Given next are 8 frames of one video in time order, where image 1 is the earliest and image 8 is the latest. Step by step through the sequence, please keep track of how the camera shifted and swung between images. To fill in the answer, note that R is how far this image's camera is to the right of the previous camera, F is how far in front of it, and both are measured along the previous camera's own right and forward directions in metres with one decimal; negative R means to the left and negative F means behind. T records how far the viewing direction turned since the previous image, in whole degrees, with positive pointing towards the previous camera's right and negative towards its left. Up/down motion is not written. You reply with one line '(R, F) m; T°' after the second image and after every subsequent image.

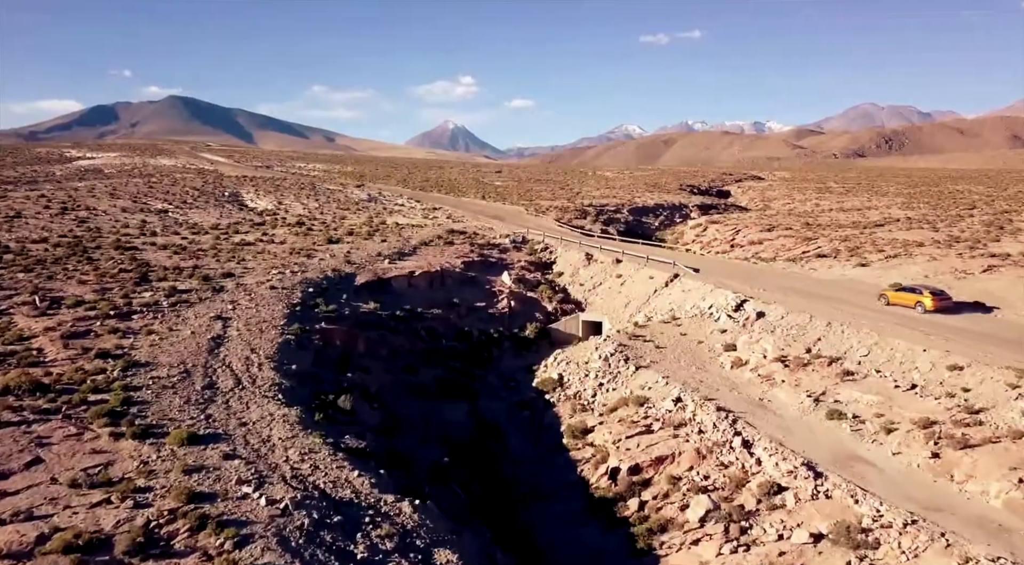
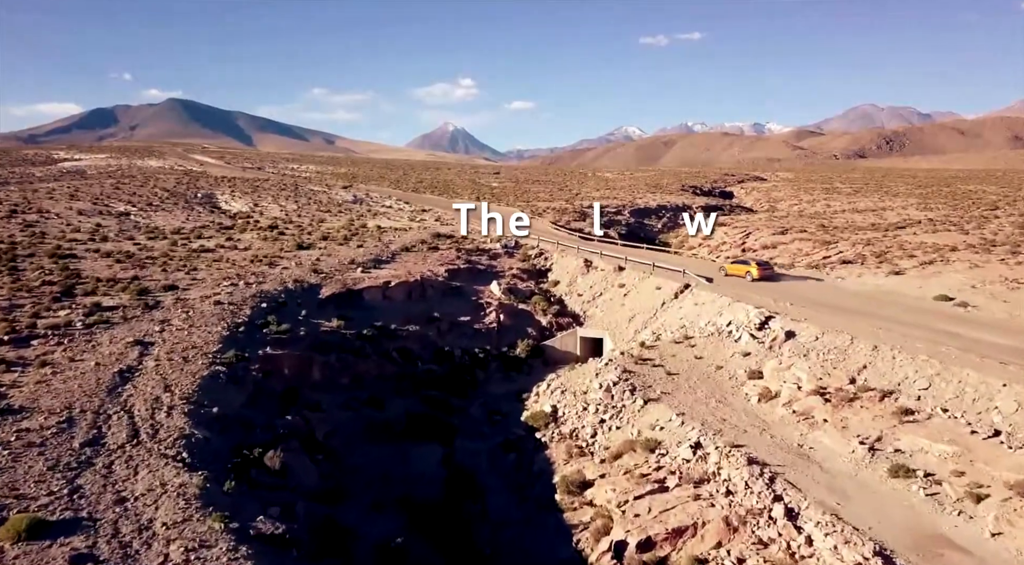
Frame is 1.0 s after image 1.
(+0.5, +4.8) m; 0°
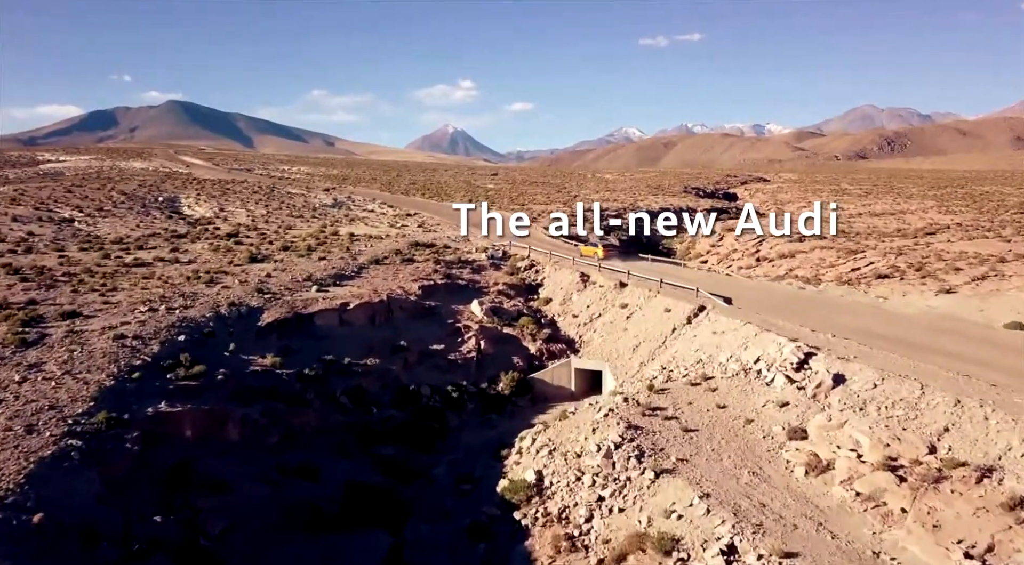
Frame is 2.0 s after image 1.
(+0.7, +5.8) m; 0°
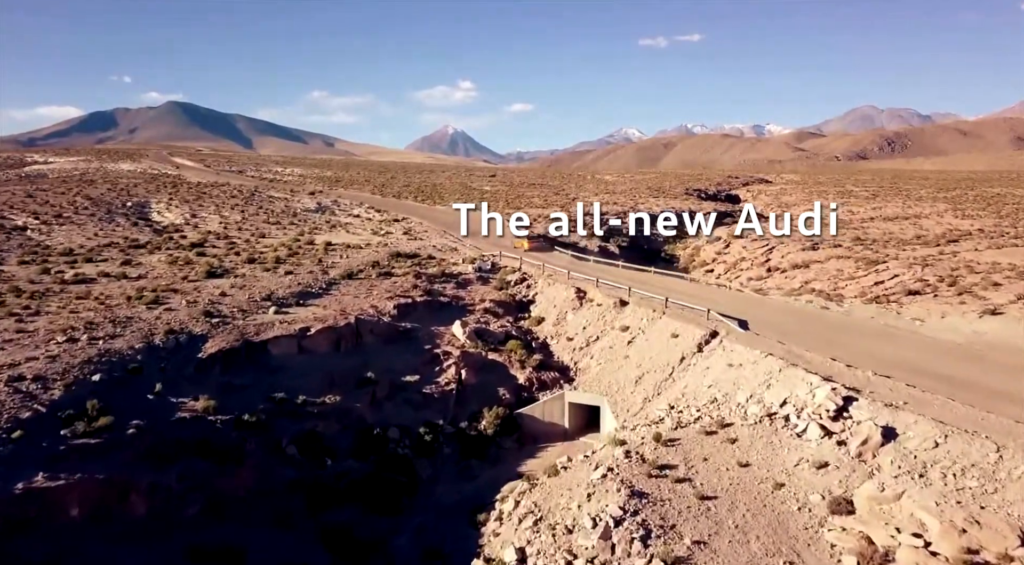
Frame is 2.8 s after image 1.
(+0.5, +3.9) m; 0°
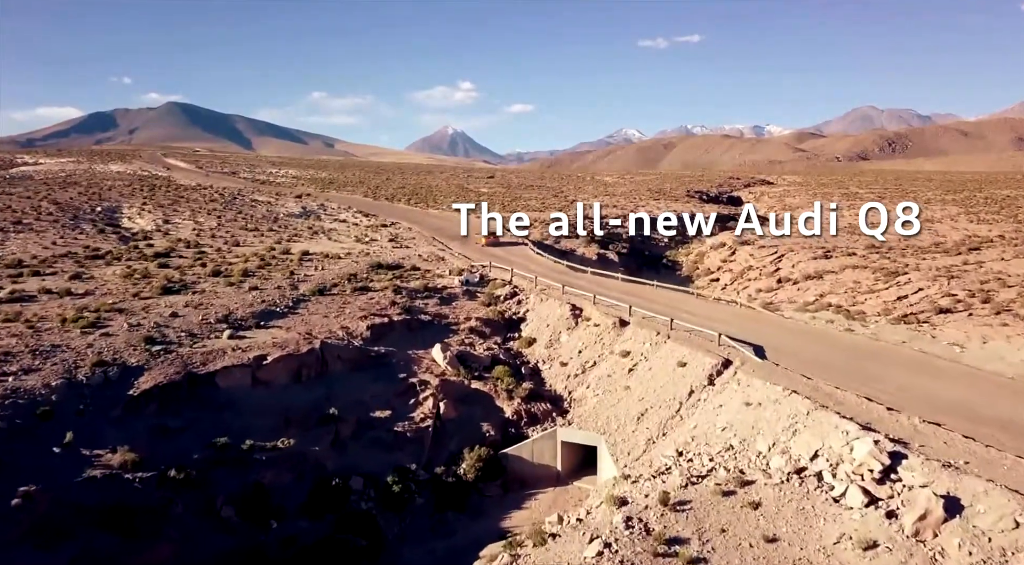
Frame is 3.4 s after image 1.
(+0.5, +3.3) m; 0°
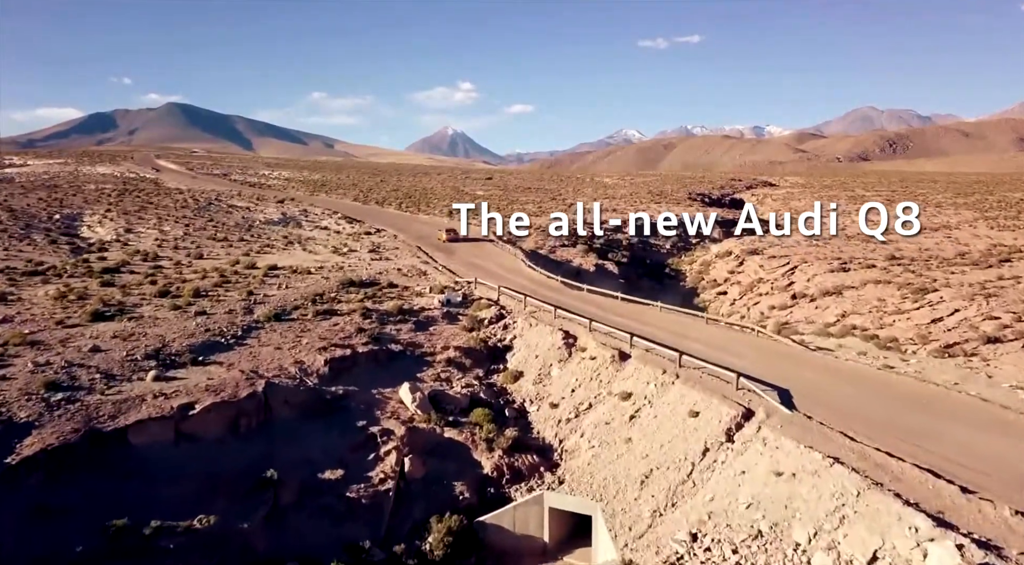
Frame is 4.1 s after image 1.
(+0.6, +4.0) m; 0°
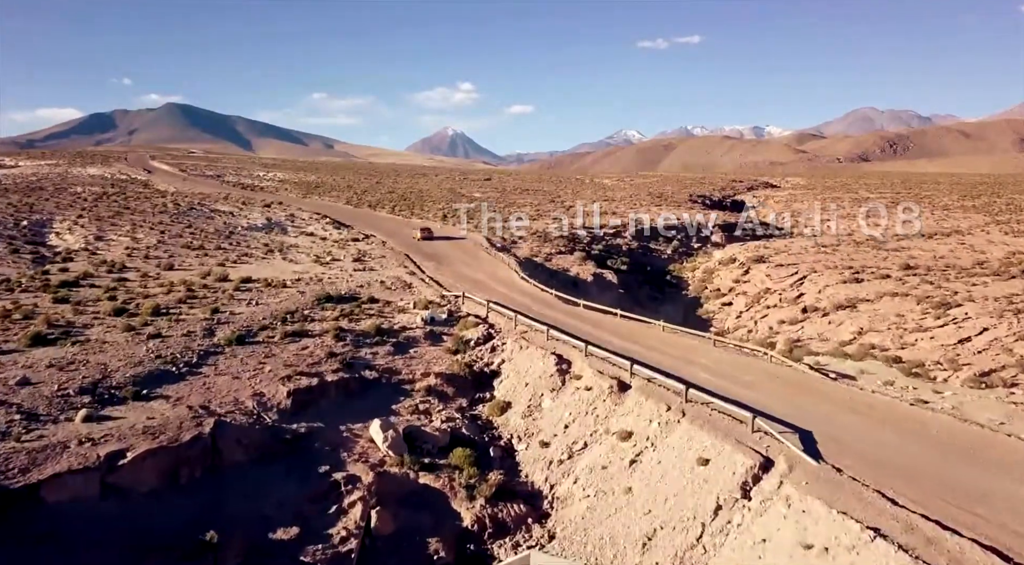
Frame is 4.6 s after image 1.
(+0.4, +2.7) m; 0°
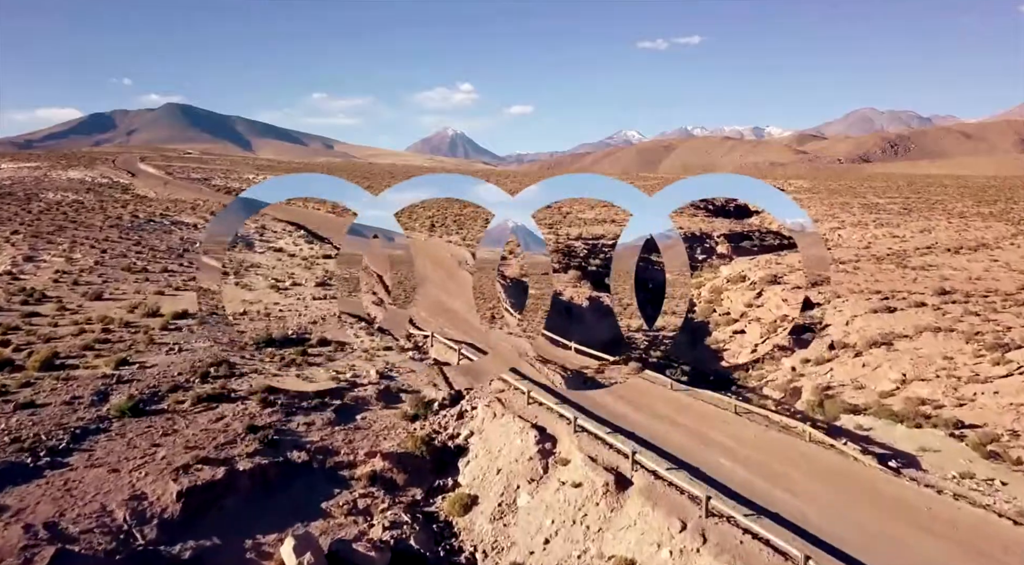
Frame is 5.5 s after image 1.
(+0.8, +5.3) m; 0°
